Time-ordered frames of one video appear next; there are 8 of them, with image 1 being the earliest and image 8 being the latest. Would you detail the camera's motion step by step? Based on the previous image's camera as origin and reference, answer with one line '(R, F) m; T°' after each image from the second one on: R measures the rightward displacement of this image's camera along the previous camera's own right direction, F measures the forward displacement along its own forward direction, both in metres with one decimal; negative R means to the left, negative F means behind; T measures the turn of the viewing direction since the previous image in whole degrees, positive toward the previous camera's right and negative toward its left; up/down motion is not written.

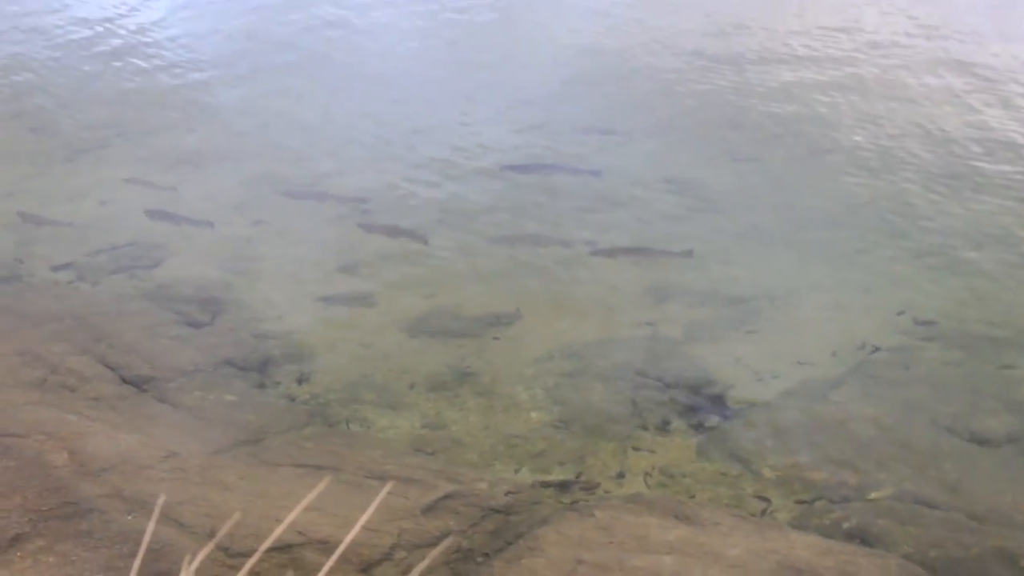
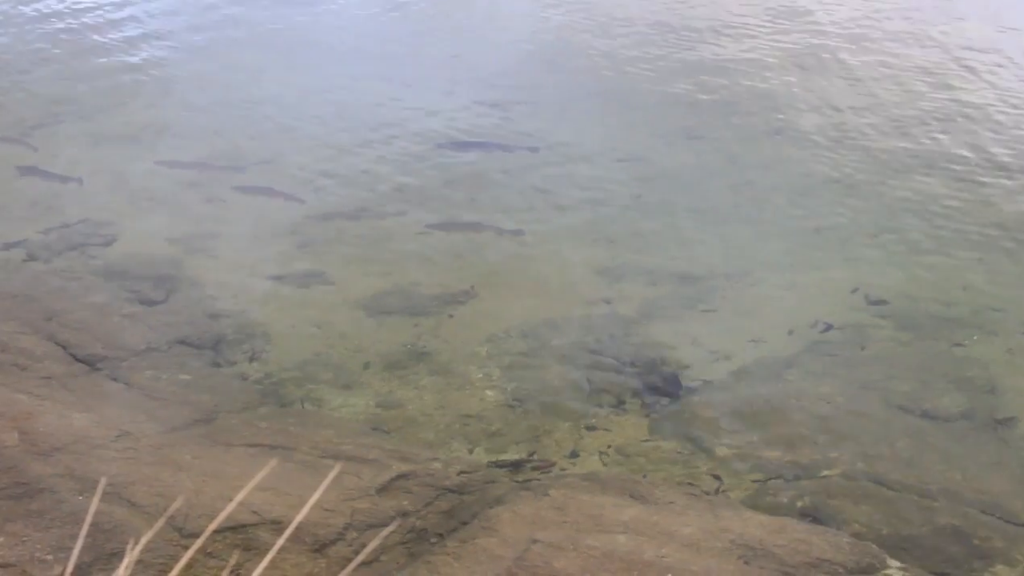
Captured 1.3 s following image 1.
(+0.1, 0.0) m; +1°
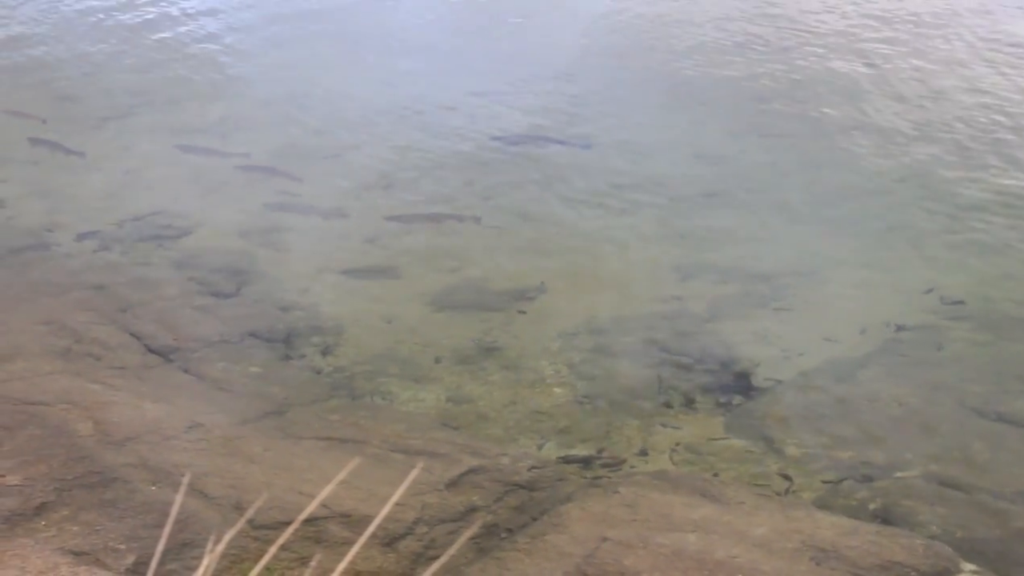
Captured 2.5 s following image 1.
(-0.1, 0.0) m; -2°
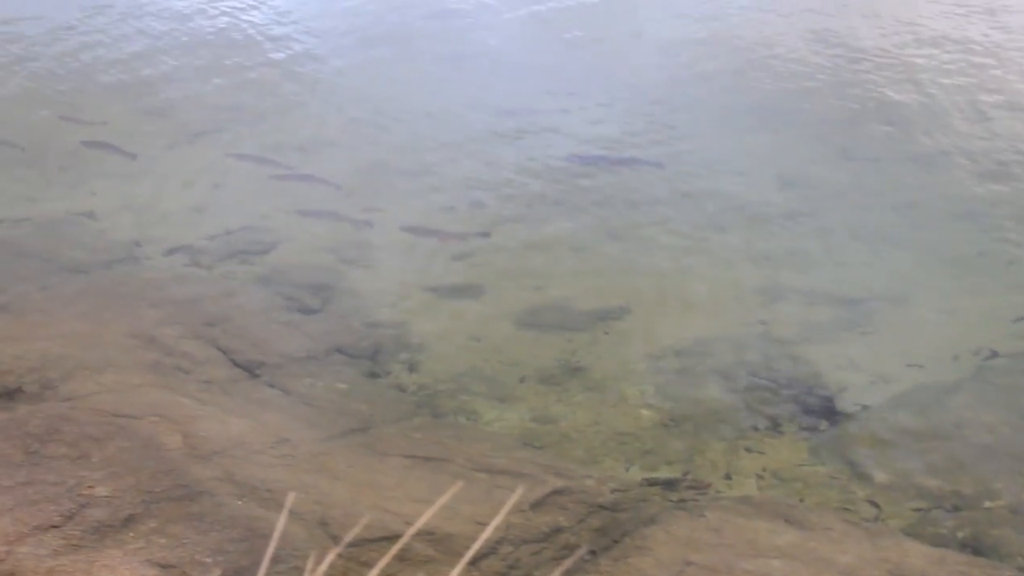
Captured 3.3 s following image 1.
(-0.1, 0.0) m; -2°
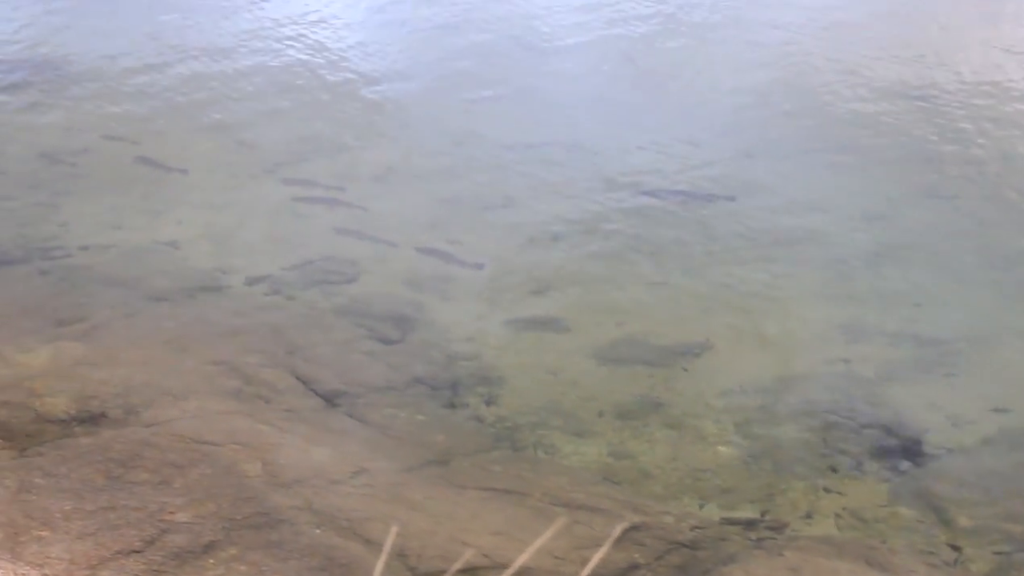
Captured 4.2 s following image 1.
(-0.1, 0.0) m; -2°
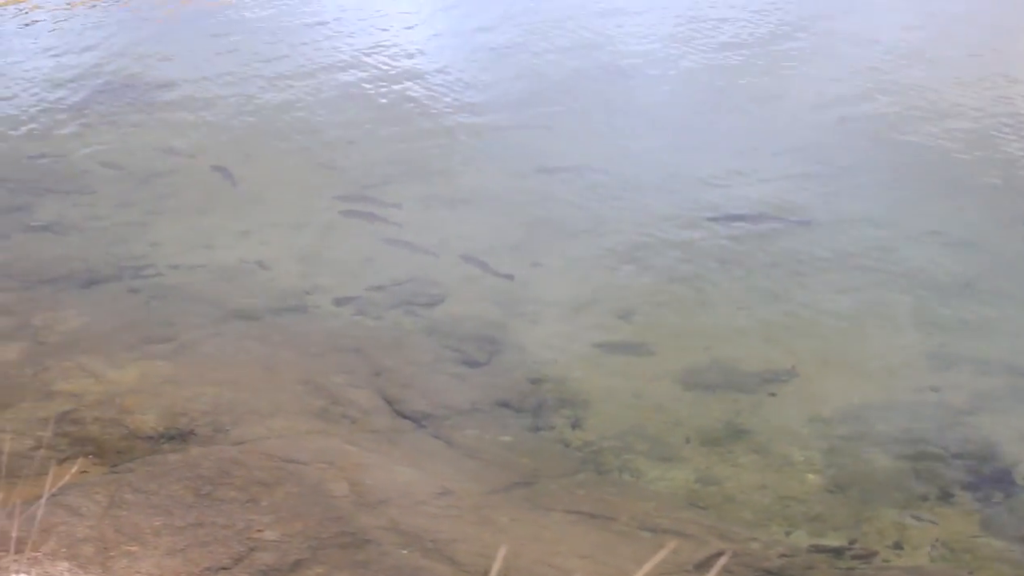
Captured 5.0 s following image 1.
(-0.2, 0.0) m; -2°
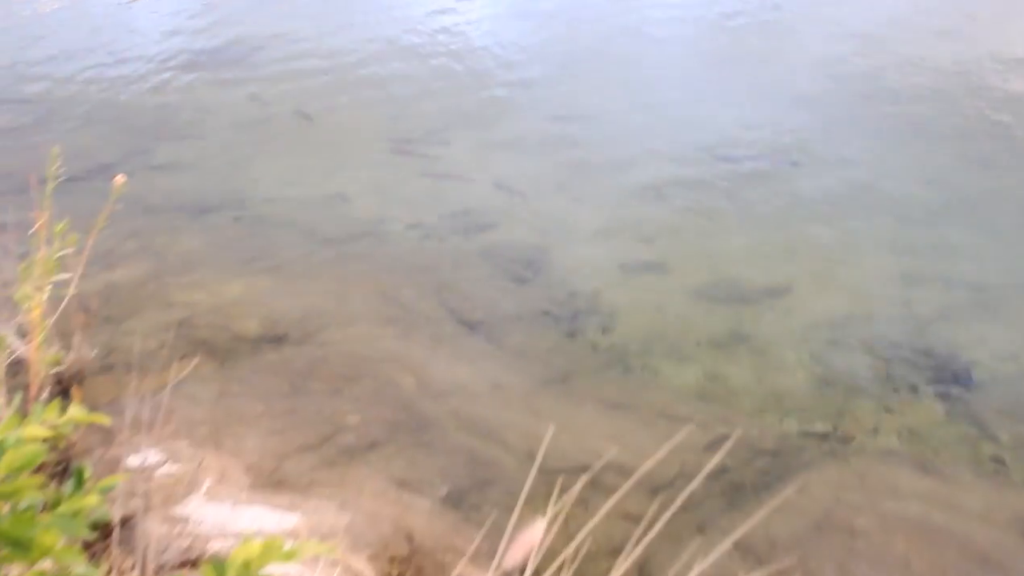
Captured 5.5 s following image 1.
(0.0, -2.3) m; -1°
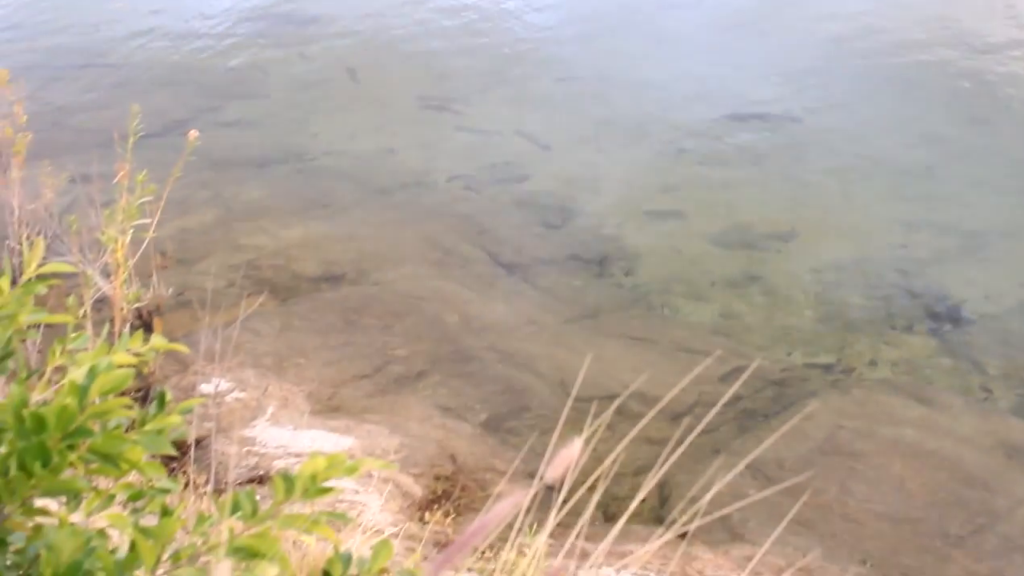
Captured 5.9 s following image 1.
(0.0, -1.4) m; -1°
